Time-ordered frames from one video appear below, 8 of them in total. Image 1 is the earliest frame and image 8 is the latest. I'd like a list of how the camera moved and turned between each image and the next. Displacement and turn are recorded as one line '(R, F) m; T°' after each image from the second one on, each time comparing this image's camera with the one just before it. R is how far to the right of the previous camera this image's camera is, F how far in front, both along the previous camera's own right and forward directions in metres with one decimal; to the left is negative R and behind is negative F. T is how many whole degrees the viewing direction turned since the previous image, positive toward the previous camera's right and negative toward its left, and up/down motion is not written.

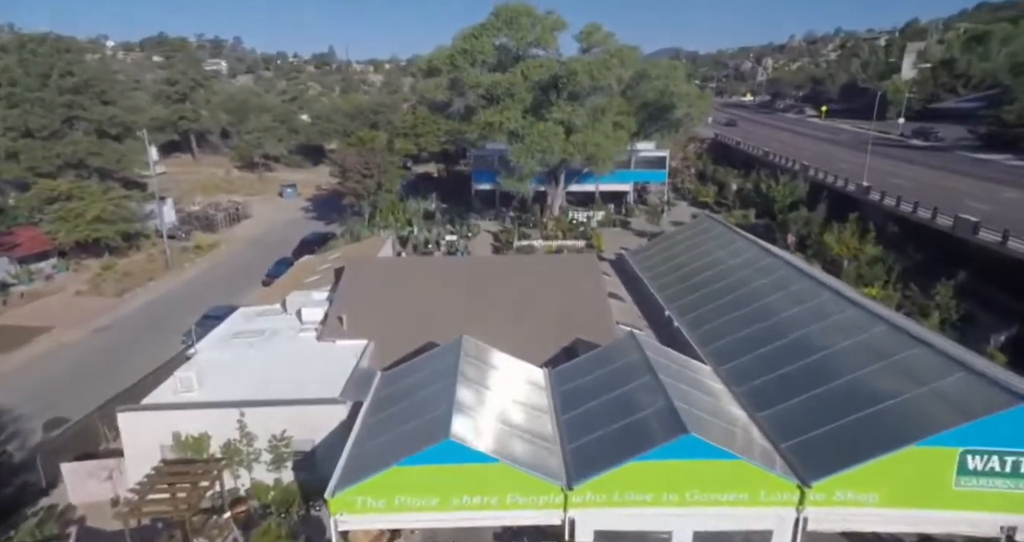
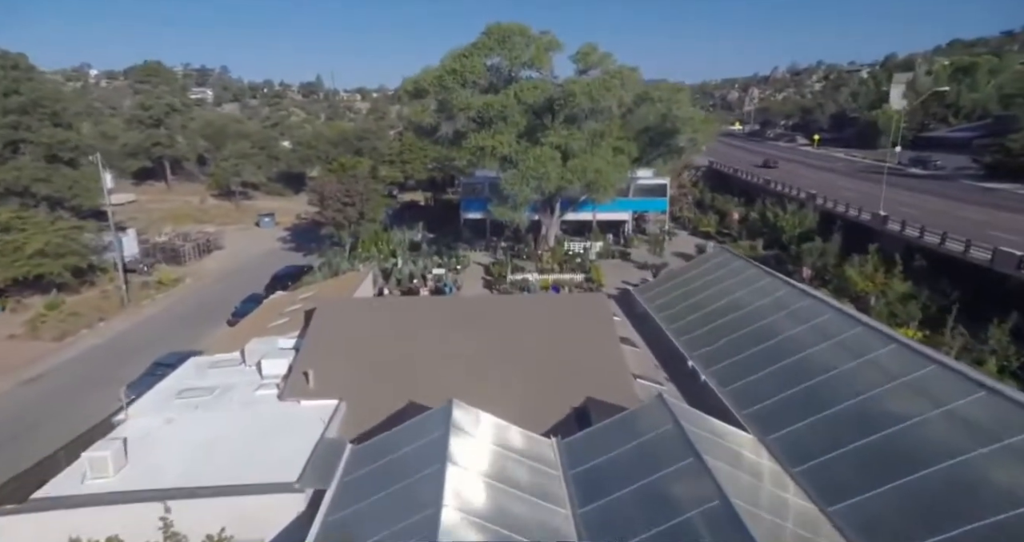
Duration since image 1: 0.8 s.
(-0.2, +2.4) m; +1°
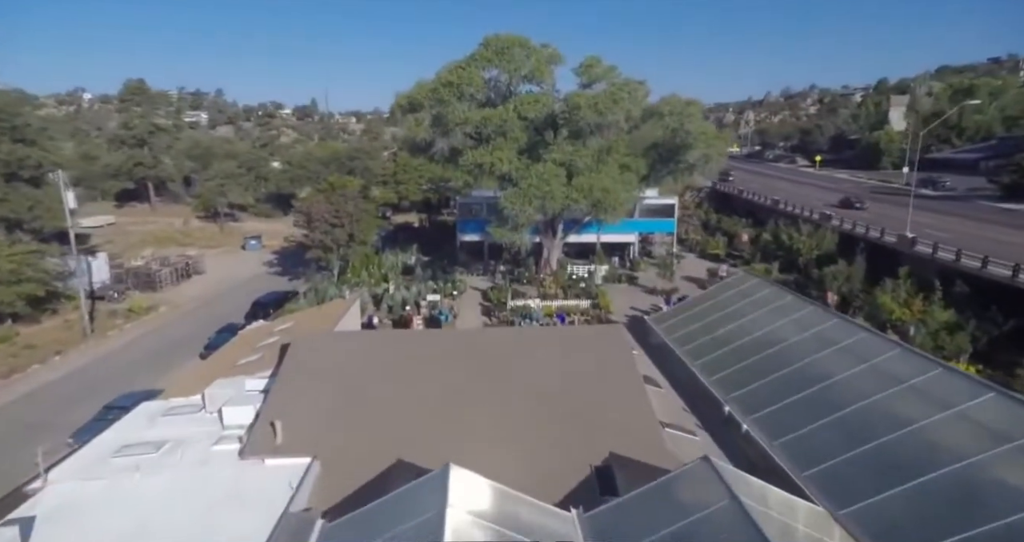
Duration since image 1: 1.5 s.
(-0.2, +2.1) m; 0°
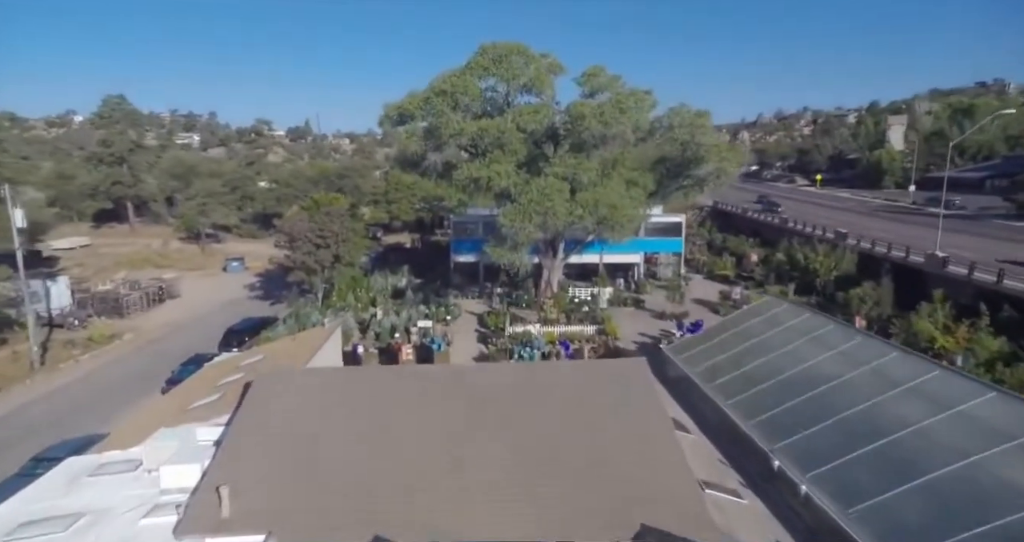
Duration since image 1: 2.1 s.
(-0.2, +2.1) m; 0°
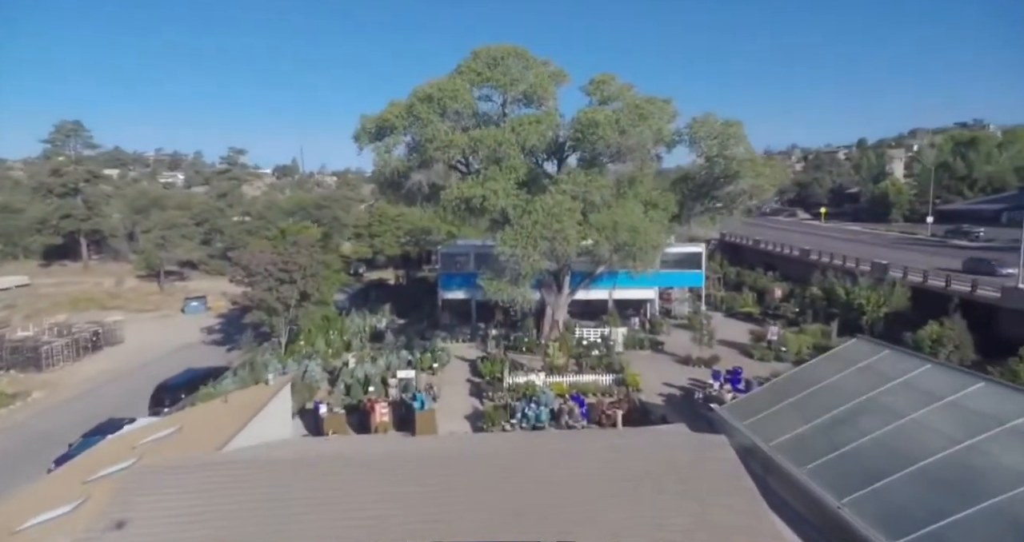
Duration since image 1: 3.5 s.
(-0.3, +4.2) m; +1°
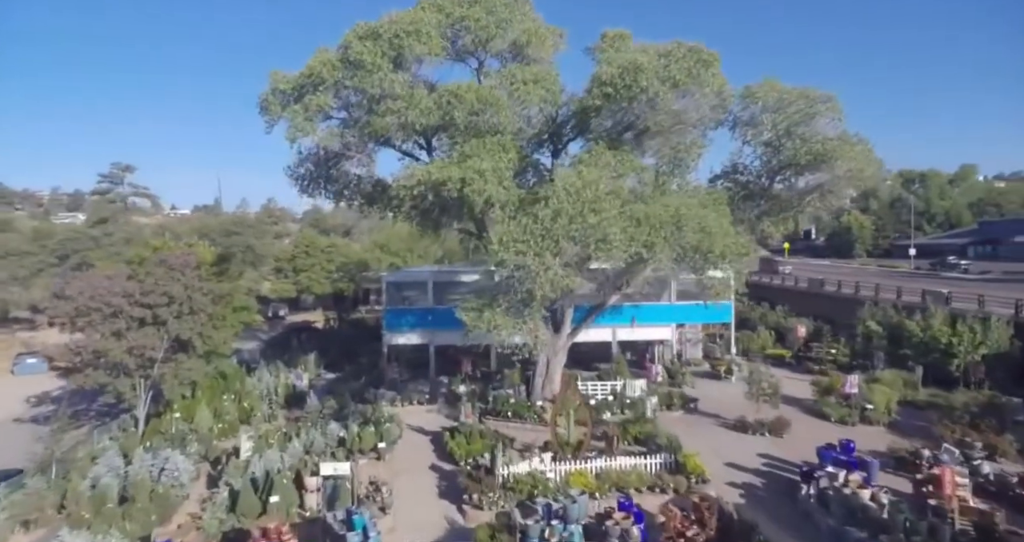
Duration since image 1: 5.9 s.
(-1.2, +7.5) m; +6°
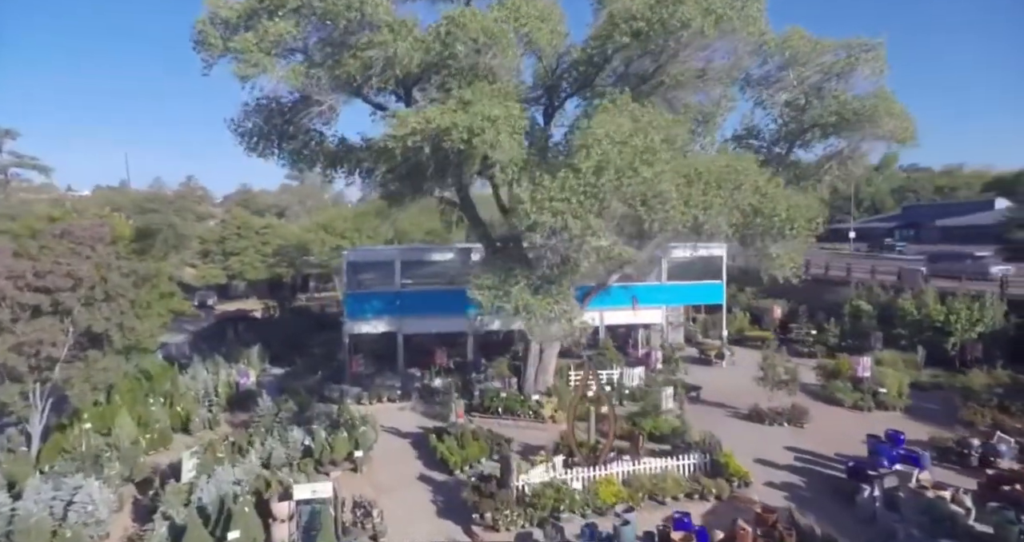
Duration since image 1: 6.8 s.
(-1.4, +2.4) m; +6°
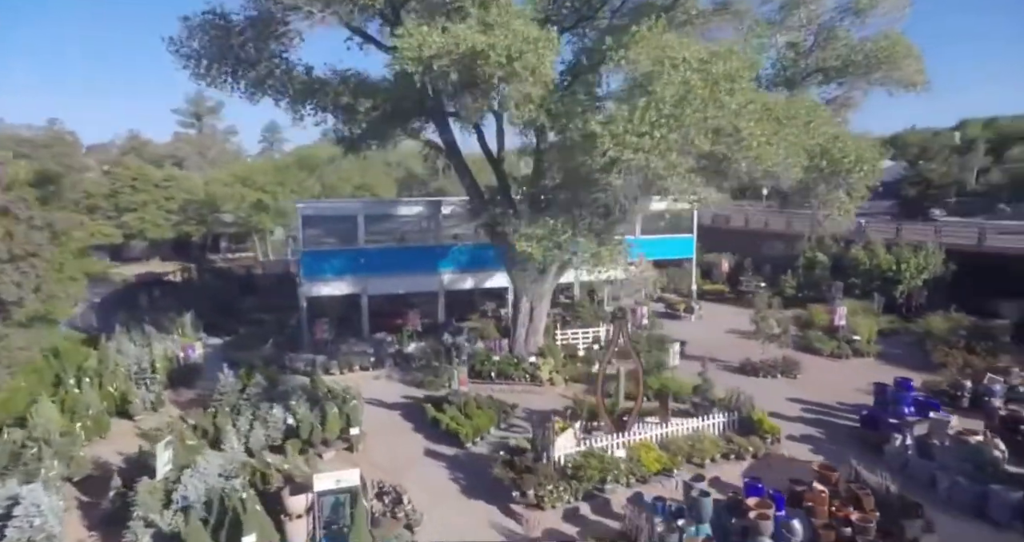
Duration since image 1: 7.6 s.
(-2.1, +1.5) m; +9°
